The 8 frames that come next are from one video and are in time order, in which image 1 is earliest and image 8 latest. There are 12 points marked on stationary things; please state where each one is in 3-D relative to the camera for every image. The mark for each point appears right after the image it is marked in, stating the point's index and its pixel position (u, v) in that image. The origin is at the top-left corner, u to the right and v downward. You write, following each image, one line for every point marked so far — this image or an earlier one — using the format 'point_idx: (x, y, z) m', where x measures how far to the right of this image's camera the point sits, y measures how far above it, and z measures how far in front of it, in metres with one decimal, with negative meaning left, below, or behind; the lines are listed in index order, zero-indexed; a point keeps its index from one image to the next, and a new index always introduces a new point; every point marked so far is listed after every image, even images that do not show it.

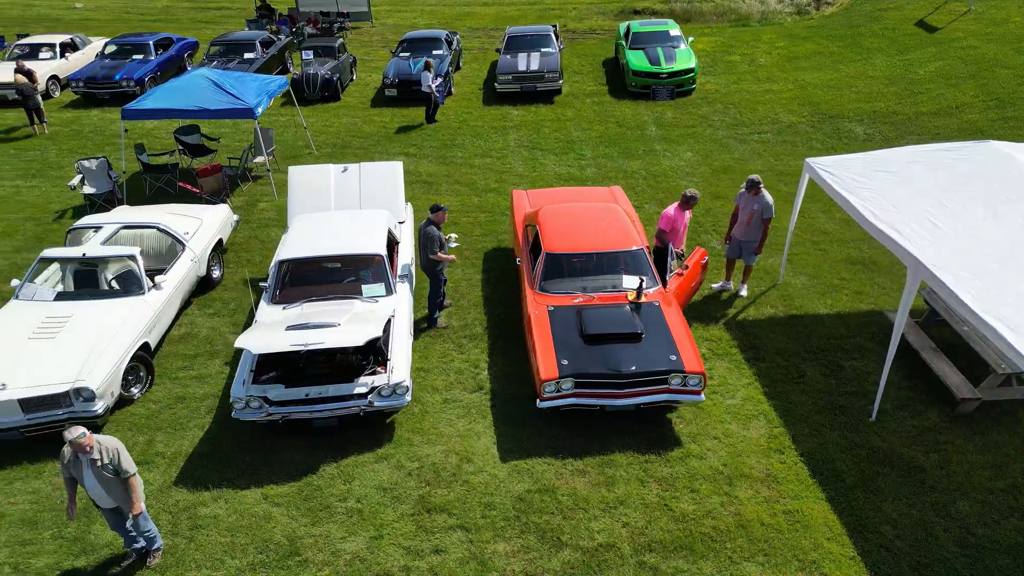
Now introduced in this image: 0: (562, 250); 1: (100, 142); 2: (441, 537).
0: (+0.6, +0.5, +8.7) m
1: (-9.9, +3.5, +17.2) m
2: (-0.6, -2.3, +6.5) m
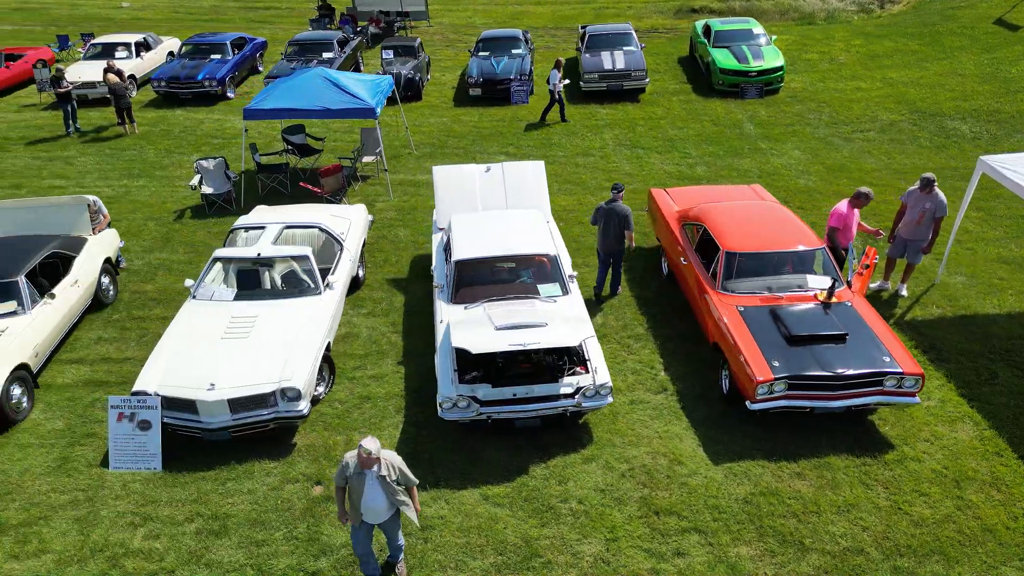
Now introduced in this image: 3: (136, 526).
0: (+2.8, +0.5, +8.6) m
1: (-7.6, +3.5, +17.2) m
2: (+1.5, -2.3, +6.4) m
3: (-3.5, -2.2, +6.7) m
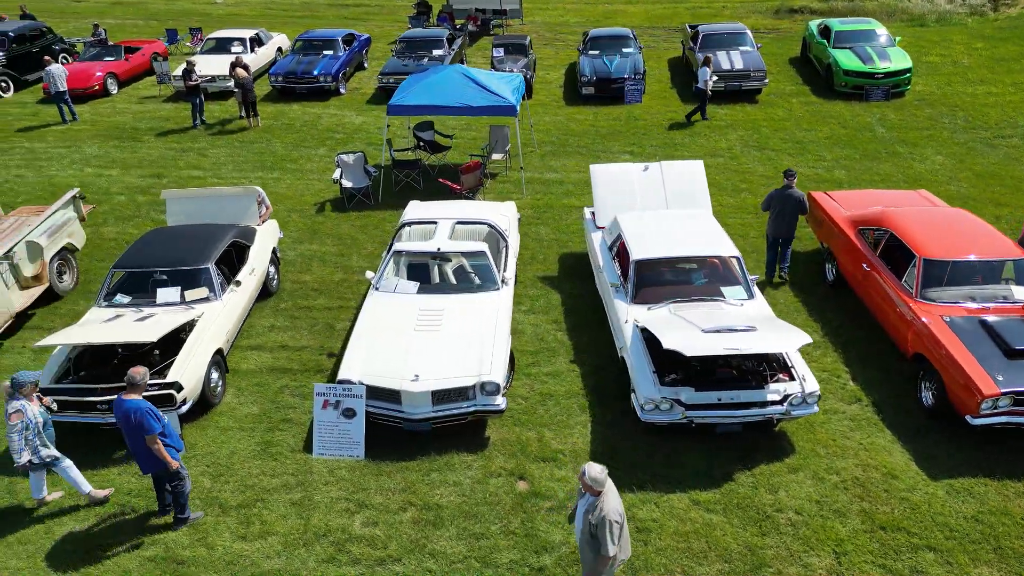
0: (+5.0, +0.3, +8.3) m
1: (-4.7, +3.7, +17.5) m
2: (+3.5, -2.3, +6.2) m
3: (-1.5, -2.1, +6.8) m
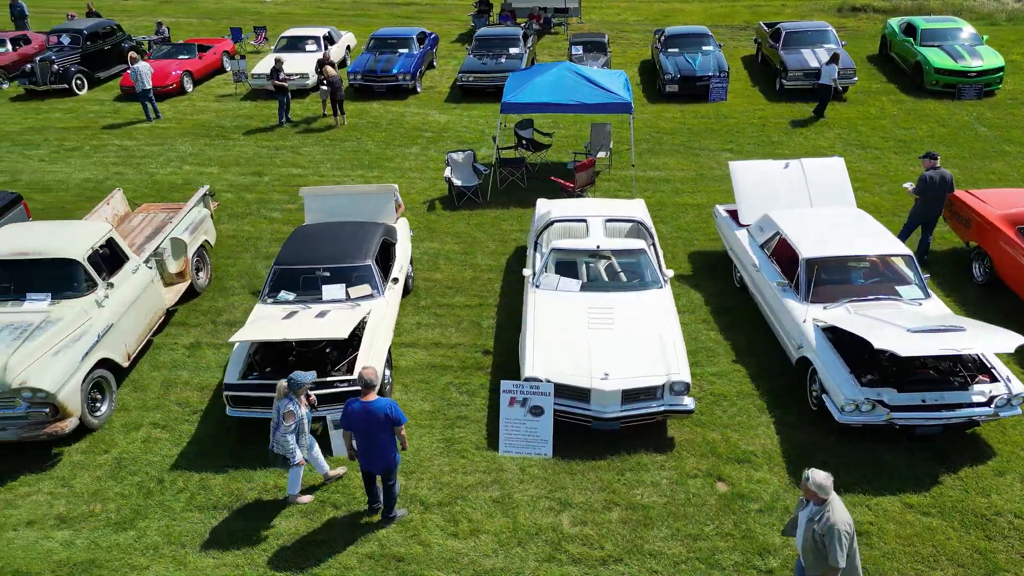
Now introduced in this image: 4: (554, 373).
0: (+7.0, +0.3, +8.1) m
1: (-2.6, +3.8, +17.5) m
2: (+5.4, -2.3, +6.0) m
3: (+0.4, -2.1, +6.7) m
4: (+0.4, -0.9, +7.5) m
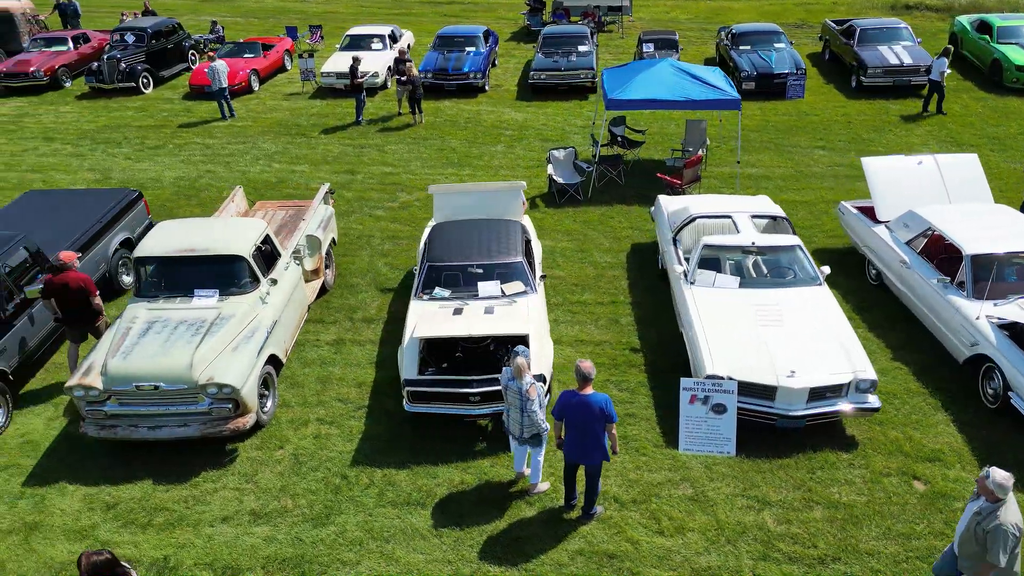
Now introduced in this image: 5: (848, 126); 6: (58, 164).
0: (+8.9, +0.4, +8.0) m
1: (-0.6, +3.8, +17.5) m
2: (+7.3, -2.3, +5.9) m
3: (+2.3, -2.1, +6.7) m
4: (+2.3, -0.9, +7.4) m
5: (+7.9, +3.8, +16.6) m
6: (-10.4, +2.8, +16.3) m
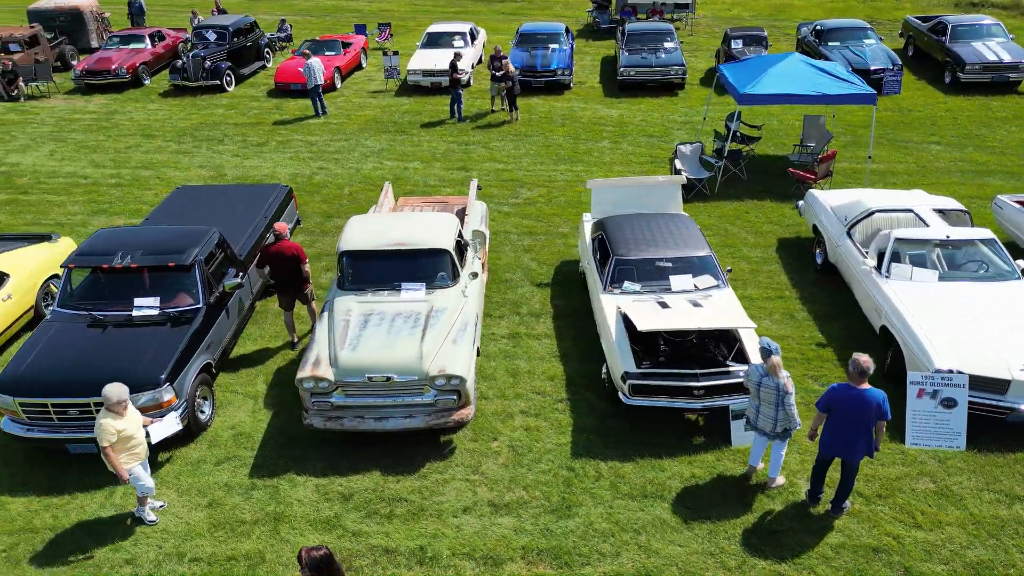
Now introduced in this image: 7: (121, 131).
0: (+11.3, +0.4, +7.9) m
1: (+1.9, +3.9, +17.5) m
2: (+9.6, -2.2, +5.8) m
3: (+4.7, -2.0, +6.6) m
4: (+4.7, -0.8, +7.3) m
5: (+10.3, +3.9, +16.5) m
6: (-8.0, +2.9, +16.4) m
7: (-10.2, +4.1, +18.5) m
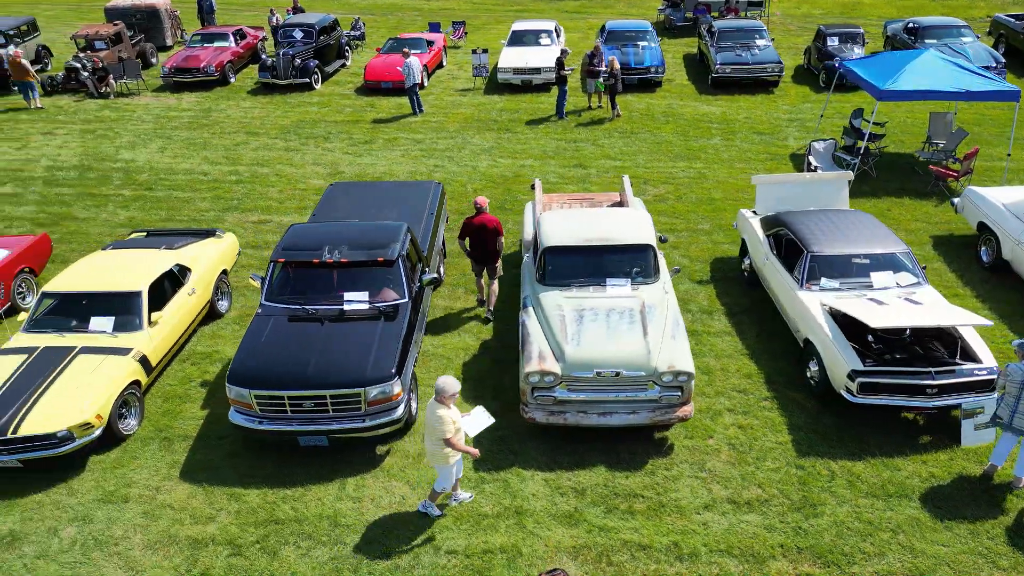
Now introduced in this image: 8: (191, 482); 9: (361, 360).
0: (+13.6, +0.4, +7.6) m
1: (+4.5, +4.0, +17.4) m
2: (+11.9, -2.3, +5.6) m
3: (+7.0, -2.0, +6.5) m
4: (+7.0, -0.8, +7.2) m
5: (+12.9, +3.9, +16.2) m
6: (-5.4, +3.0, +16.5) m
7: (-7.6, +4.2, +18.7) m
8: (-3.3, -2.0, +7.4) m
9: (-1.6, -0.8, +7.5) m
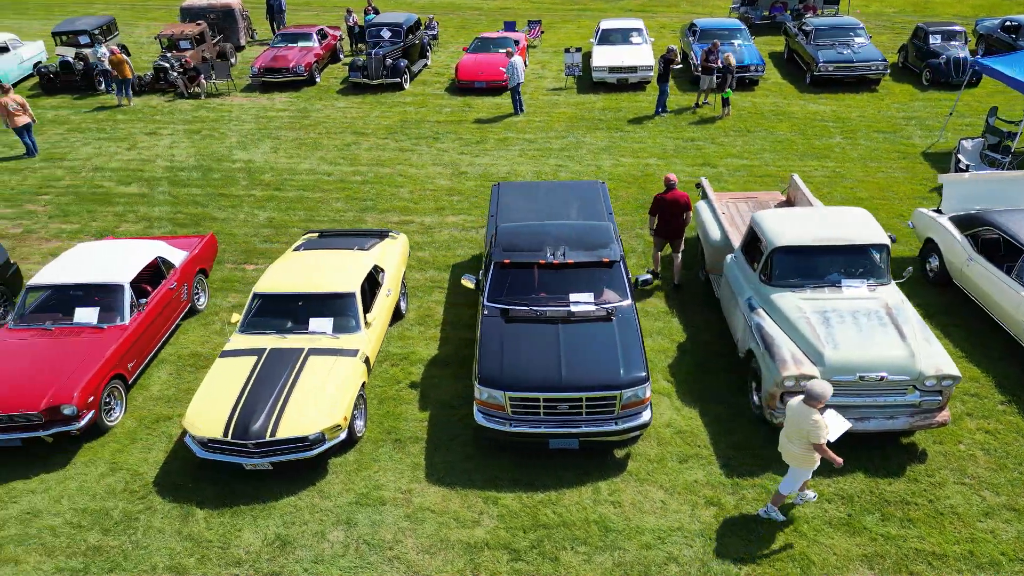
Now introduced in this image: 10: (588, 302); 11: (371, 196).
0: (+16.2, +0.4, +7.3) m
1: (+7.2, +3.9, +17.2) m
2: (+14.5, -2.3, +5.3) m
3: (+9.6, -2.0, +6.3) m
4: (+9.6, -0.8, +7.0) m
5: (+15.6, +3.8, +15.9) m
6: (-2.7, +3.0, +16.5) m
7: (-4.8, +4.2, +18.7) m
8: (-0.7, -2.0, +7.3) m
9: (+1.0, -0.8, +7.4) m
10: (+0.9, -0.2, +8.1) m
11: (-2.9, +1.9, +14.5) m
